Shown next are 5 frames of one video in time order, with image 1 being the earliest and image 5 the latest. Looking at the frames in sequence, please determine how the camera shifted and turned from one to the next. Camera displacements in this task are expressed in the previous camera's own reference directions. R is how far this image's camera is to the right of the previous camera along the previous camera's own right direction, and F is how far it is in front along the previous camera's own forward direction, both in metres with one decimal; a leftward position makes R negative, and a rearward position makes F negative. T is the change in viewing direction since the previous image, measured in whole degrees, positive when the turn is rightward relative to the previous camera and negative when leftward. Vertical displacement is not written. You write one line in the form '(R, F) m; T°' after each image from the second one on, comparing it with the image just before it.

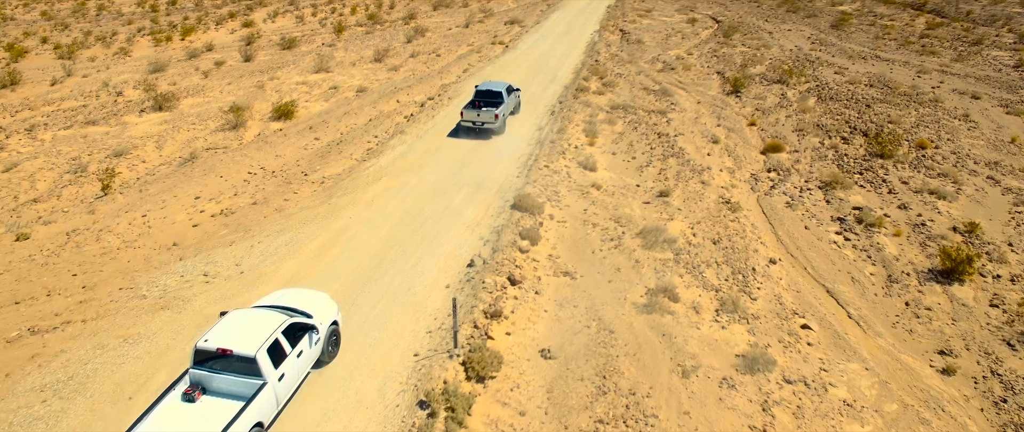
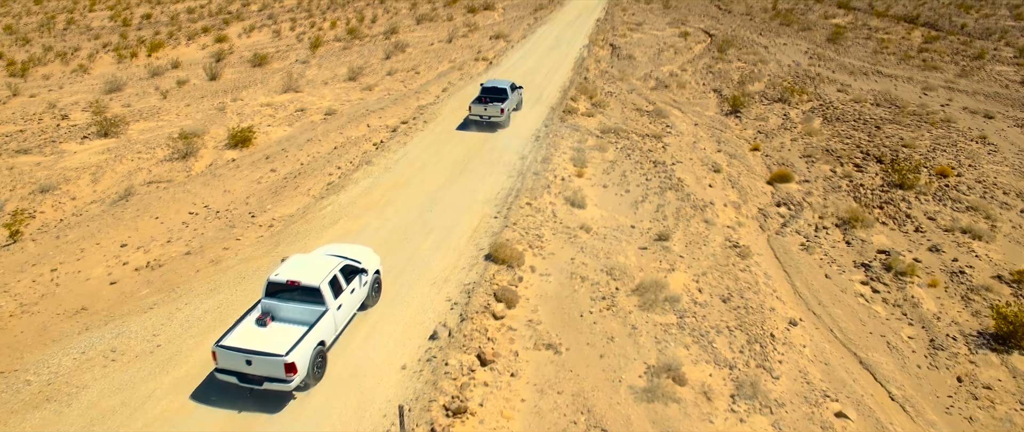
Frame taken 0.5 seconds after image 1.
(+0.3, +2.1) m; +1°
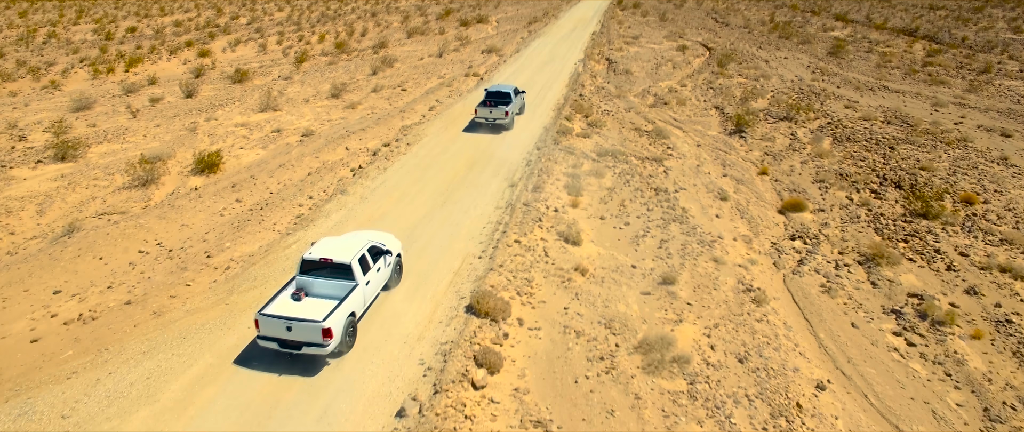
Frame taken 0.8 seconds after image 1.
(+0.2, +1.6) m; 0°
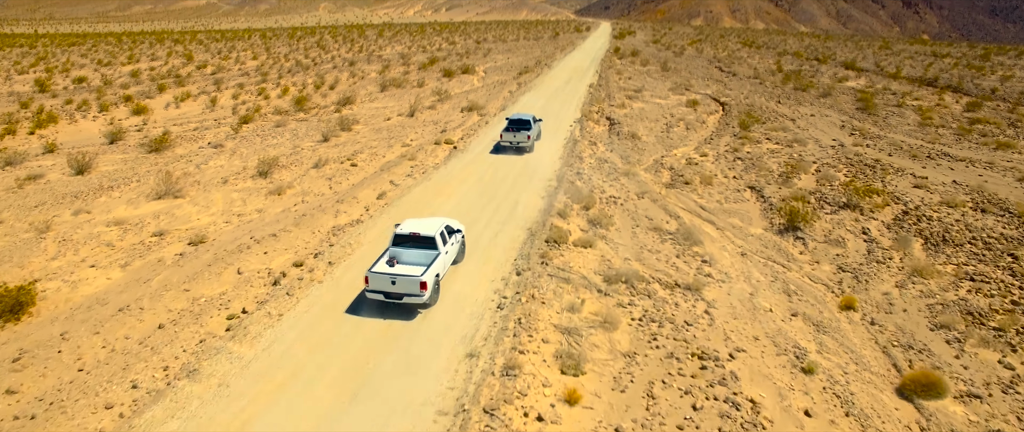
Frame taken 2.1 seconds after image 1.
(+0.6, +6.3) m; 0°
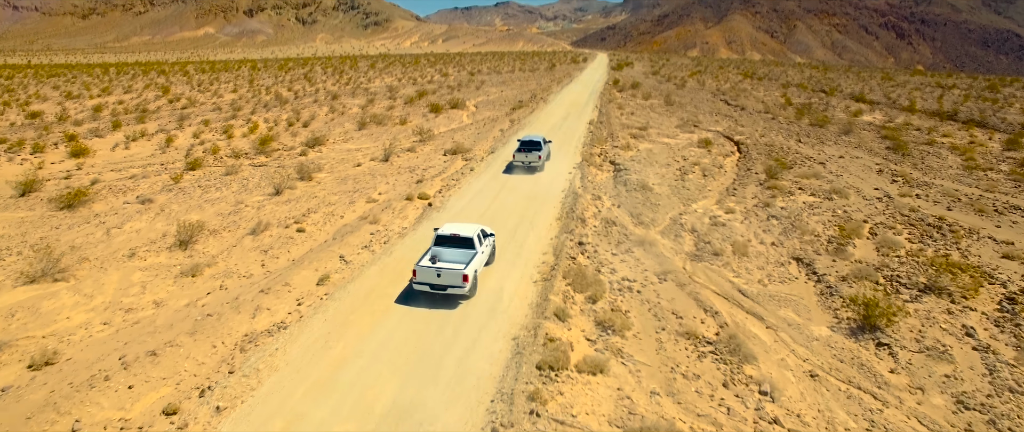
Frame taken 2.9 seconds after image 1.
(+0.3, +4.6) m; 0°
